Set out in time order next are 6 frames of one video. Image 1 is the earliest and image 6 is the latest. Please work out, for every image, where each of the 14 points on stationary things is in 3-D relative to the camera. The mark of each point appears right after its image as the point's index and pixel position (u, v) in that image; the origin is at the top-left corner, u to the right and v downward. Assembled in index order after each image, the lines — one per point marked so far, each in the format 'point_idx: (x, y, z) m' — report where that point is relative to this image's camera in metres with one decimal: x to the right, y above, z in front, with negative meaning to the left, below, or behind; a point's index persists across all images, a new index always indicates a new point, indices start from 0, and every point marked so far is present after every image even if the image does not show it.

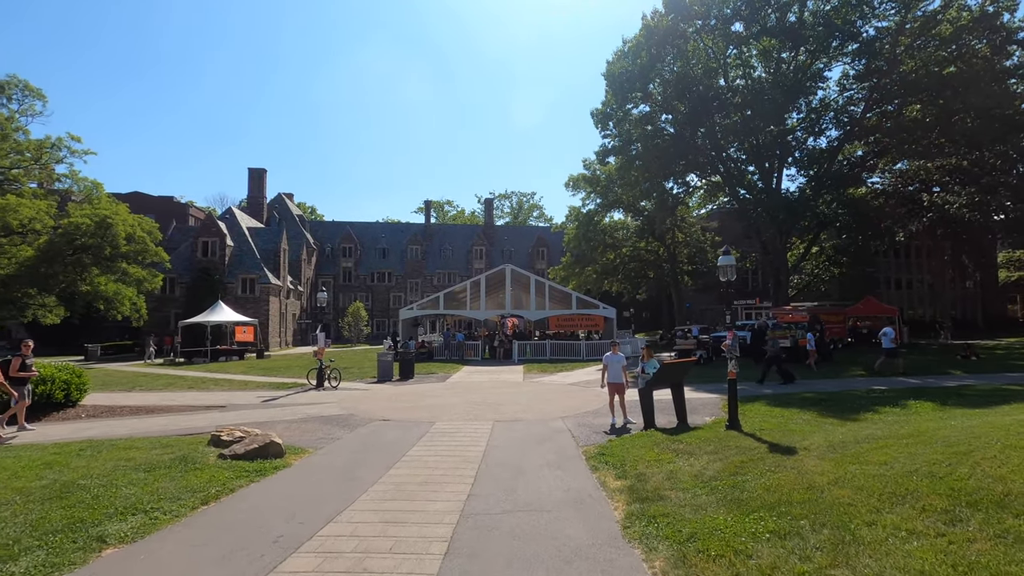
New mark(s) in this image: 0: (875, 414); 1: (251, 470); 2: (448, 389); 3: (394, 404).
0: (+7.2, -2.5, +10.6) m
1: (-3.5, -2.5, +7.2) m
2: (-2.1, -3.3, +17.1) m
3: (-3.1, -3.1, +14.2) m
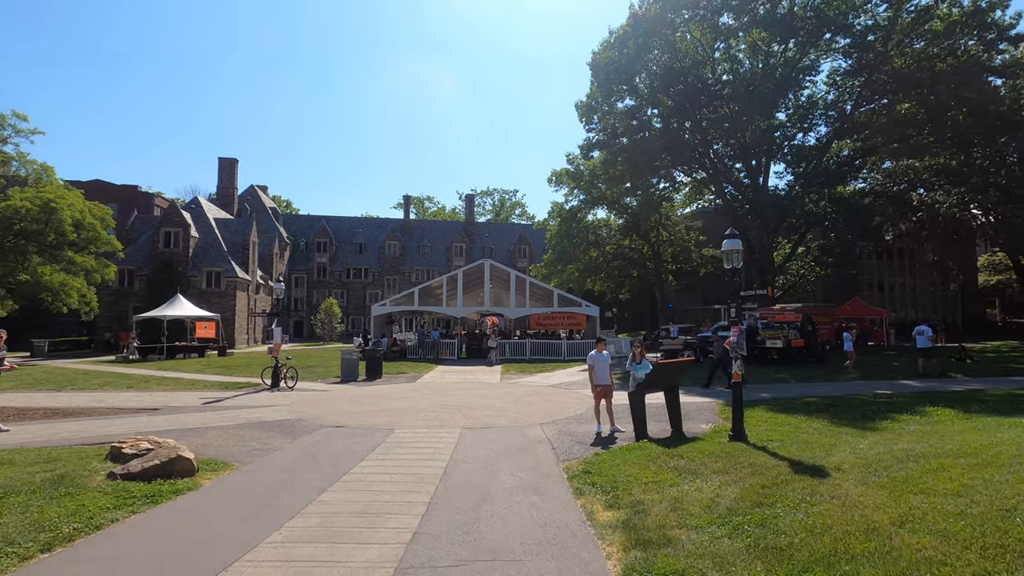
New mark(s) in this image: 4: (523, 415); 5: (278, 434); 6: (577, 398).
0: (+6.7, -2.3, +9.3) m
1: (-3.9, -2.2, +5.7) m
2: (-2.8, -3.0, +15.6) m
3: (-3.7, -2.8, +12.6) m
4: (+0.2, -2.7, +11.5) m
5: (-4.3, -2.7, +9.8) m
6: (+1.6, -2.8, +13.7) m
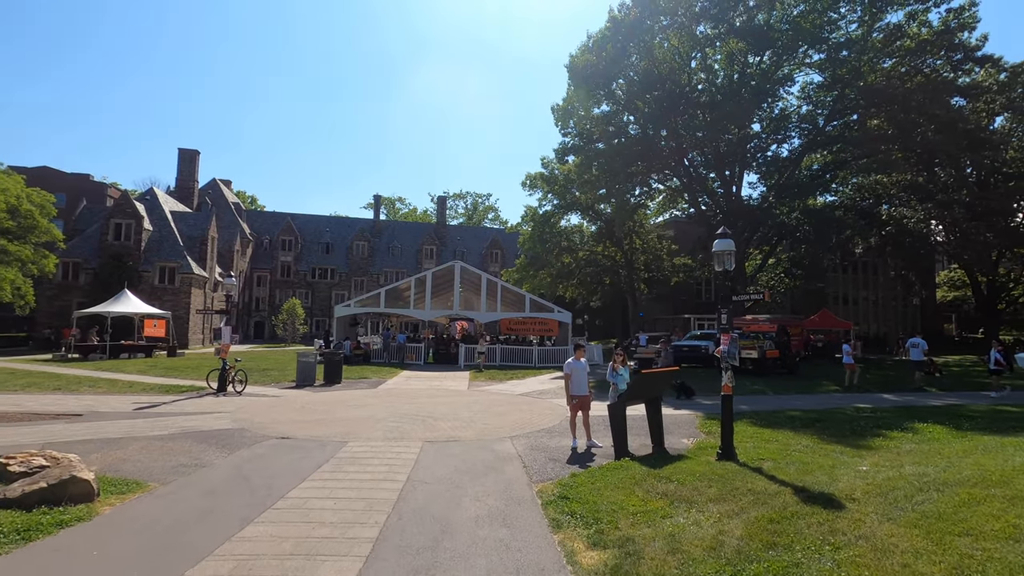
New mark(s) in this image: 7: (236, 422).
0: (+6.1, -2.5, +8.8) m
1: (-4.2, -2.1, +4.5) m
2: (-3.7, -3.0, +14.5) m
3: (-4.4, -2.7, +11.4) m
4: (-0.4, -2.7, +10.6) m
5: (-4.8, -2.5, +8.6) m
6: (+0.9, -2.9, +12.8) m
7: (-5.4, -2.6, +10.5) m
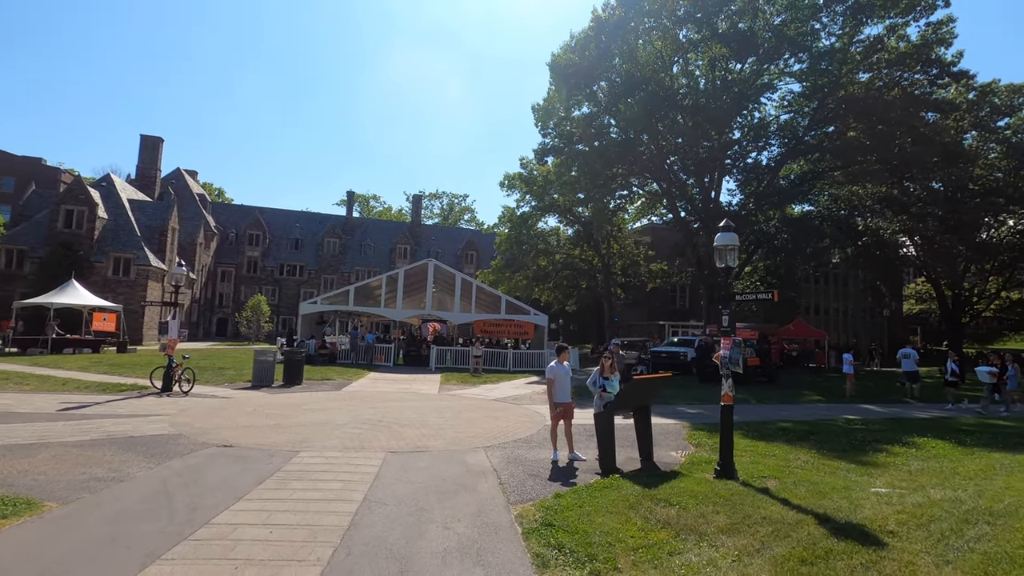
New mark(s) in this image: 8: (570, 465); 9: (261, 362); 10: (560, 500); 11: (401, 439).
0: (+5.8, -2.6, +8.1) m
1: (-4.4, -1.8, +3.4) m
2: (-4.3, -2.8, +13.4) m
3: (-4.9, -2.5, +10.3) m
4: (-0.9, -2.6, +9.6) m
5: (-5.2, -2.3, +7.4) m
6: (+0.3, -2.8, +11.9) m
7: (-5.9, -2.4, +9.3) m
8: (+0.9, -2.6, +7.9) m
9: (-7.5, -2.2, +16.1) m
10: (+0.5, -2.3, +5.8) m
11: (-1.9, -2.6, +9.1) m
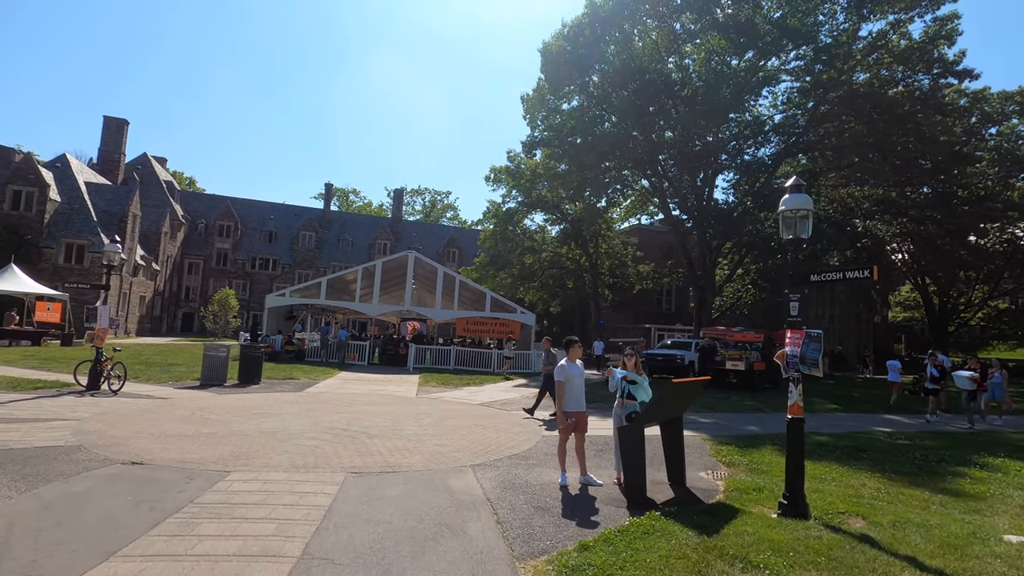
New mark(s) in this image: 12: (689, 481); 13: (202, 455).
0: (+5.7, -2.4, +6.5) m
1: (-4.2, -1.4, +1.4) m
2: (-4.5, -2.5, +11.4) m
3: (-5.1, -2.2, +8.3) m
4: (-1.0, -2.4, +7.8) m
5: (-5.2, -1.9, +5.5) m
6: (+0.1, -2.6, +10.1) m
7: (-6.0, -2.0, +7.3) m
8: (+0.8, -2.4, +6.2) m
9: (-7.9, -1.8, +14.0) m
10: (+0.6, -2.0, +4.0) m
11: (-1.9, -2.2, +7.2) m
12: (+2.3, -2.5, +6.9) m
13: (-3.9, -2.1, +6.8) m
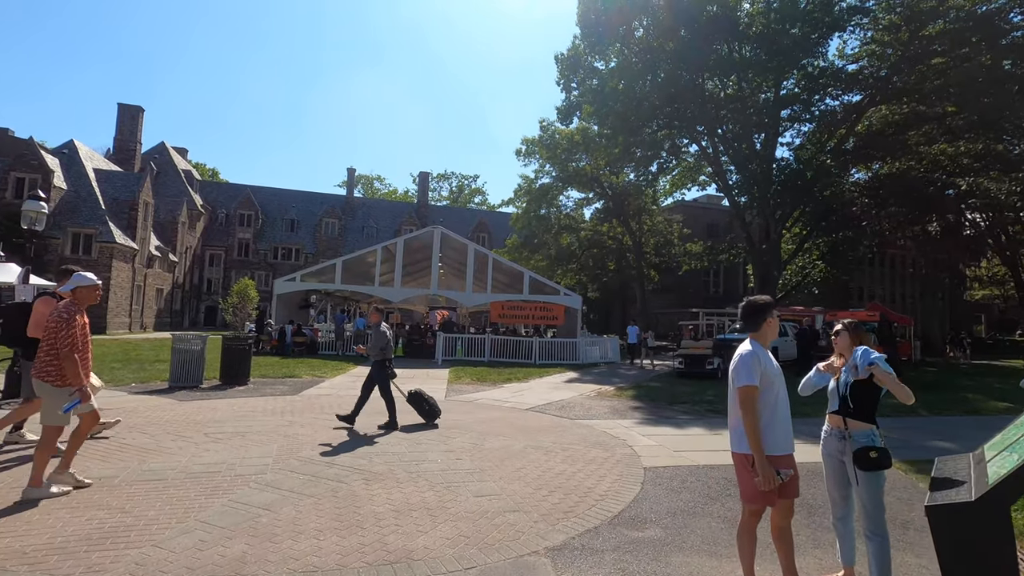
0: (+6.5, -1.7, +2.8) m
1: (-3.8, -1.1, -1.8) m
2: (-3.5, -1.9, +8.2) m
3: (-4.2, -1.7, +5.2) m
4: (-0.2, -1.8, +4.4) m
5: (-4.5, -1.5, +2.3) m
6: (+1.1, -2.0, +6.7) m
7: (-5.2, -1.6, +4.2) m
8: (+1.6, -1.8, +2.7) m
9: (-6.7, -1.3, +11.0) m
10: (+1.2, -1.5, +0.6) m
11: (-1.2, -1.7, +3.9) m
12: (+3.1, -1.9, +3.4) m
13: (-3.1, -1.6, +3.6) m
